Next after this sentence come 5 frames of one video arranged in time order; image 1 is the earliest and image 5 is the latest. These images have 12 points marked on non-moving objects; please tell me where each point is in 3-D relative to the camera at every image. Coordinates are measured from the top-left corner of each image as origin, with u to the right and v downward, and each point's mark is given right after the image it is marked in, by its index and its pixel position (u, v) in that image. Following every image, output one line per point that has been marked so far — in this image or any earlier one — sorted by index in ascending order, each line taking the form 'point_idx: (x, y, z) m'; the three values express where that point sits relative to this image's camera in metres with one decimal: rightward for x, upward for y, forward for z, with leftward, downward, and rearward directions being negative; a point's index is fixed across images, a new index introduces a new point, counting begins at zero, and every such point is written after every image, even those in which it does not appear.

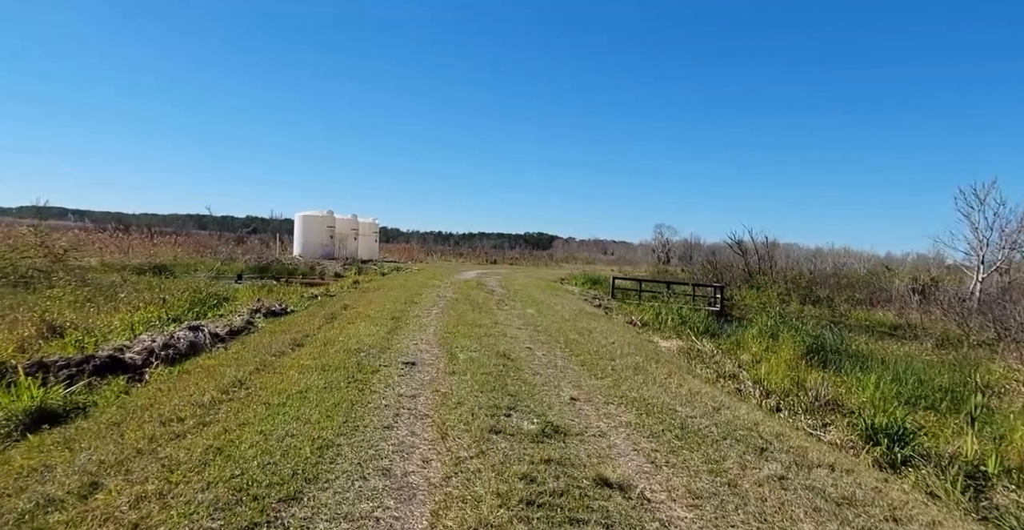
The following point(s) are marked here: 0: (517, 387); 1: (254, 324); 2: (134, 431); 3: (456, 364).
0: (+0.1, -1.3, +6.0) m
1: (-4.6, -1.1, +10.4) m
2: (-2.6, -1.2, +4.0) m
3: (-0.7, -1.2, +7.1) m
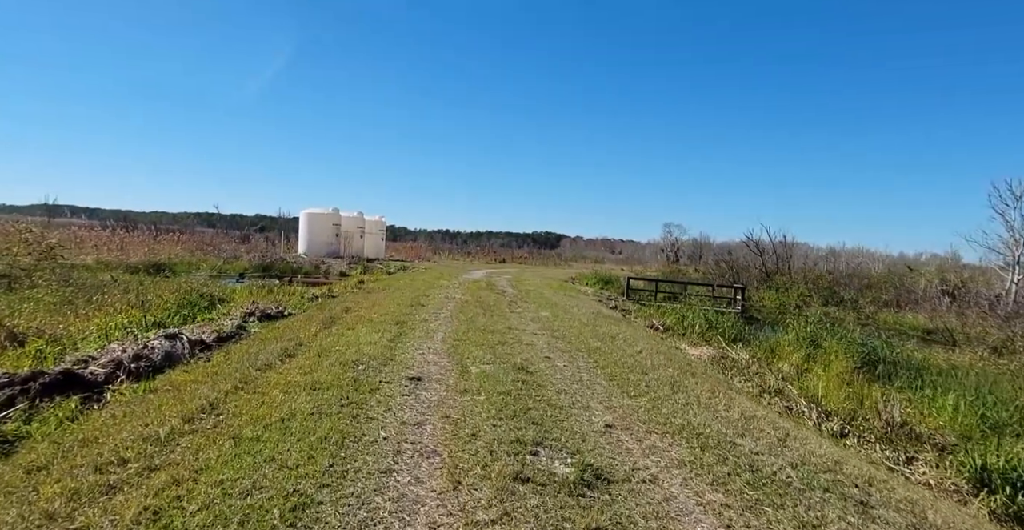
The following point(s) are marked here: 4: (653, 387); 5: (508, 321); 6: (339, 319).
0: (+0.3, -1.3, +5.1) m
1: (-4.4, -1.1, +9.6) m
2: (-2.4, -1.2, +3.1) m
3: (-0.5, -1.2, +6.2) m
4: (+1.6, -1.4, +6.5) m
5: (-0.1, -1.1, +11.6) m
6: (-3.1, -1.0, +10.3) m
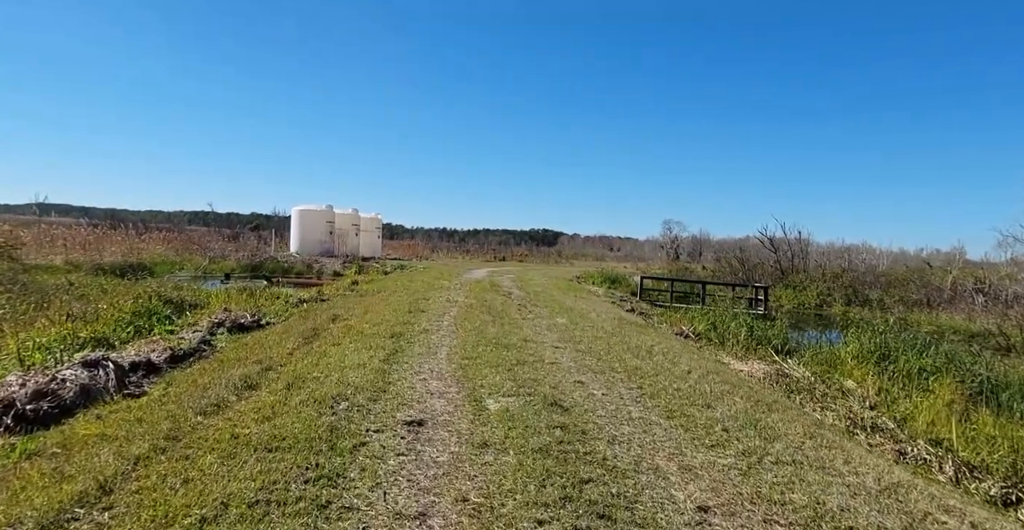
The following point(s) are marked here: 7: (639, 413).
0: (+0.5, -1.3, +3.4) m
1: (-4.1, -1.1, +7.9) m
2: (-2.2, -1.2, +1.5) m
3: (-0.2, -1.3, +4.5) m
4: (+1.8, -1.4, +4.9) m
5: (+0.2, -1.1, +10.0) m
6: (-2.8, -1.0, +8.7) m
7: (+1.2, -1.4, +5.4) m
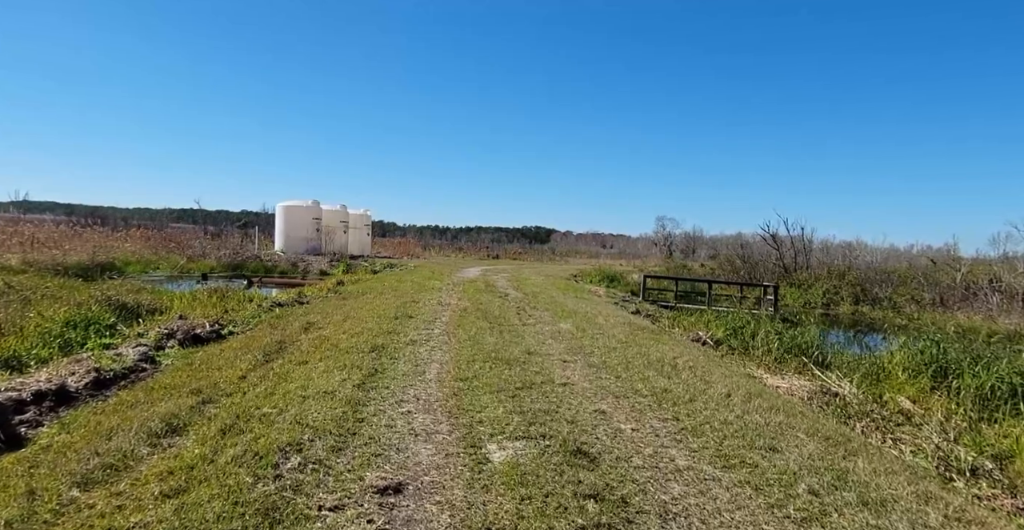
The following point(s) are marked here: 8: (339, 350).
0: (+0.6, -1.3, +2.2) m
1: (-4.1, -1.1, +6.6) m
2: (-2.0, -1.3, +0.2) m
3: (-0.1, -1.3, +3.2) m
4: (+1.9, -1.4, +3.6) m
5: (+0.2, -1.1, +8.7) m
6: (-2.8, -1.0, +7.4) m
7: (+1.2, -1.4, +4.1) m
8: (-2.2, -1.0, +7.1) m
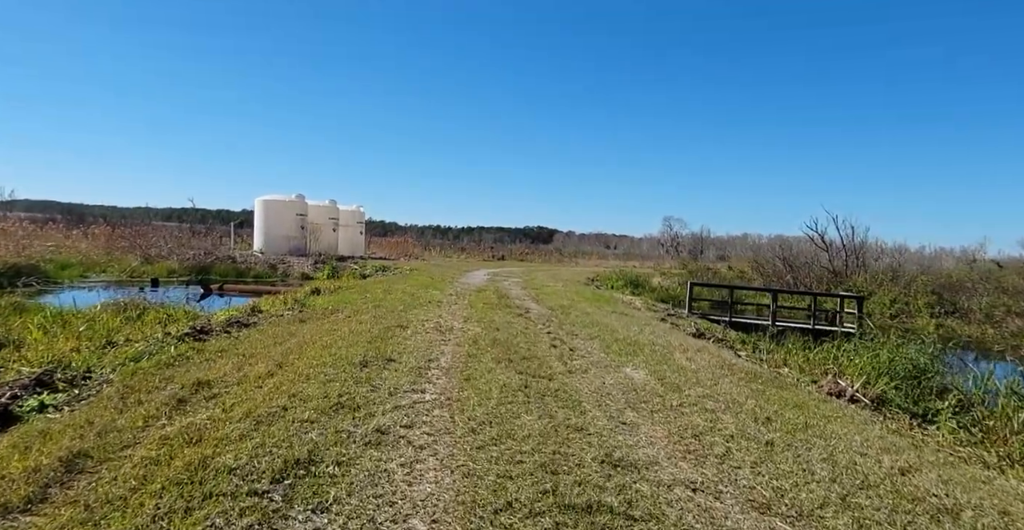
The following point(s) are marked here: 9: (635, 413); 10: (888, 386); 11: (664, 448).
0: (+1.1, -1.5, -2.0) m
1: (-3.6, -1.2, +2.5) m
2: (-1.6, -1.4, -4.0) m
3: (+0.3, -1.4, -0.9) m
4: (+2.3, -1.5, -0.5) m
5: (+0.7, -1.3, +4.6) m
6: (-2.4, -1.1, +3.3) m
7: (+1.7, -1.5, 0.0) m
8: (-1.7, -1.2, +3.0) m
9: (+1.1, -1.3, +5.4) m
10: (+4.7, -1.5, +7.2) m
11: (+1.1, -1.3, +4.4) m
